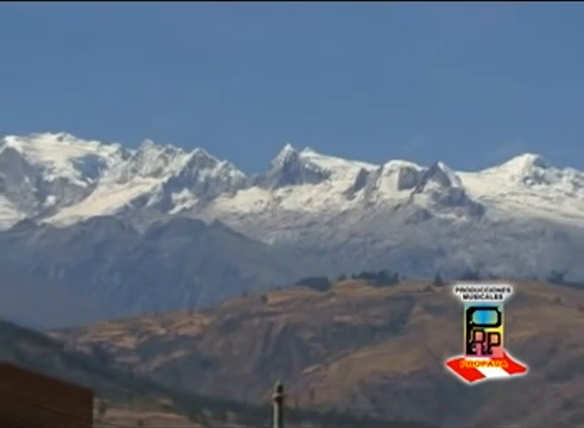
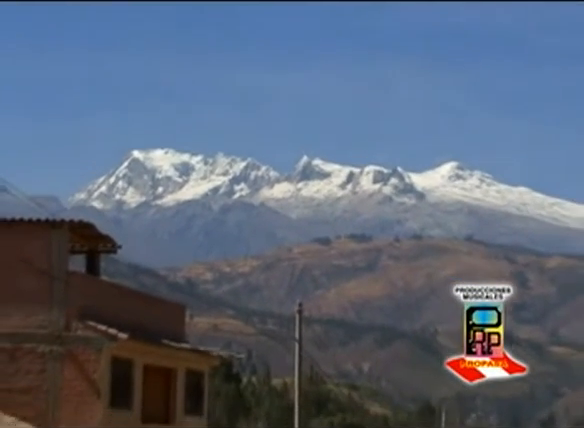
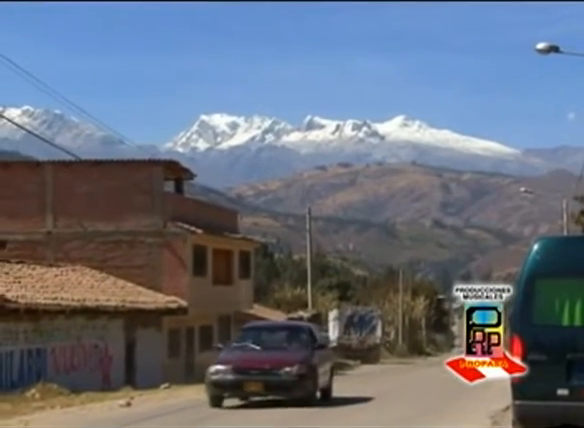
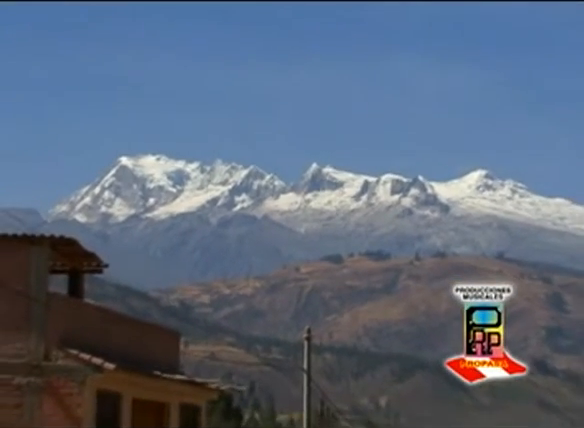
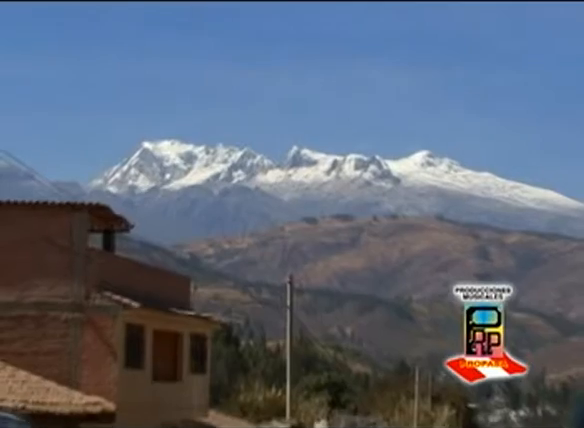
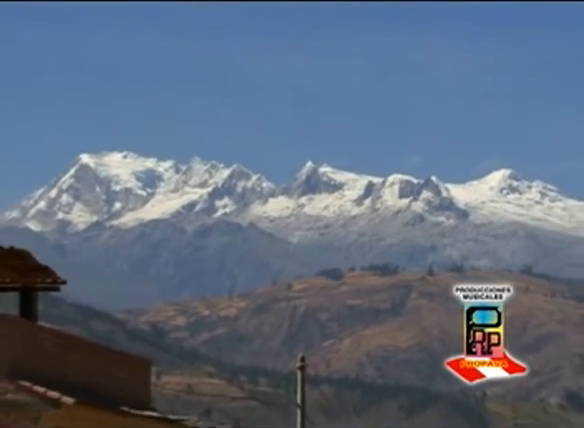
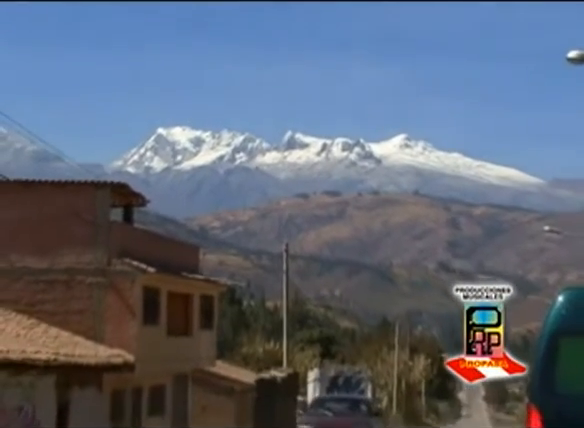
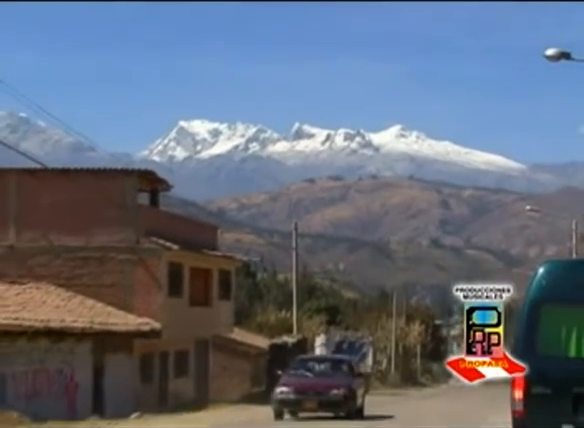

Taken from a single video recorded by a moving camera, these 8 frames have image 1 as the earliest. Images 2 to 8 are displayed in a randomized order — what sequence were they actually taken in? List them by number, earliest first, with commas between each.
6, 4, 2, 5, 7, 8, 3
